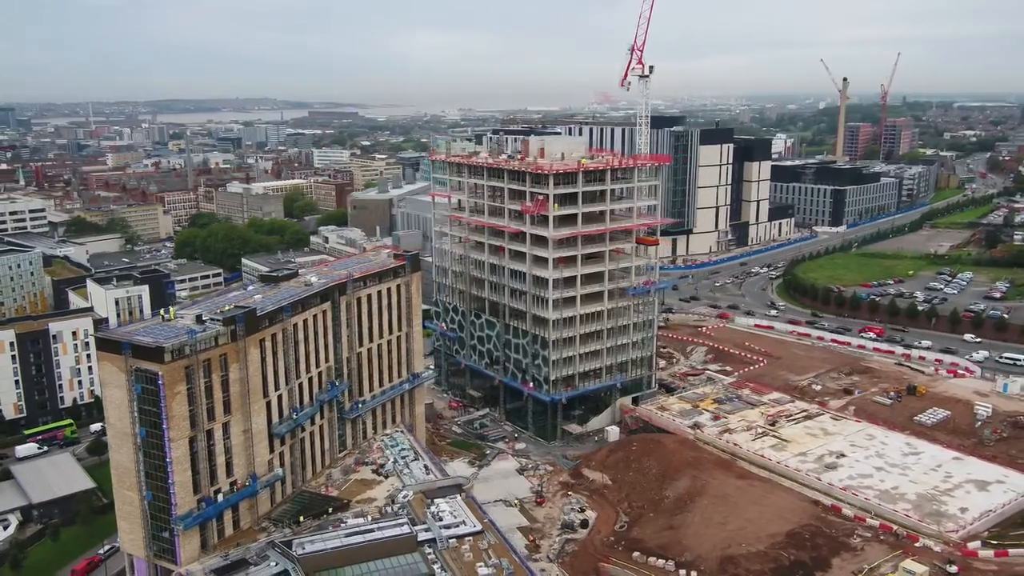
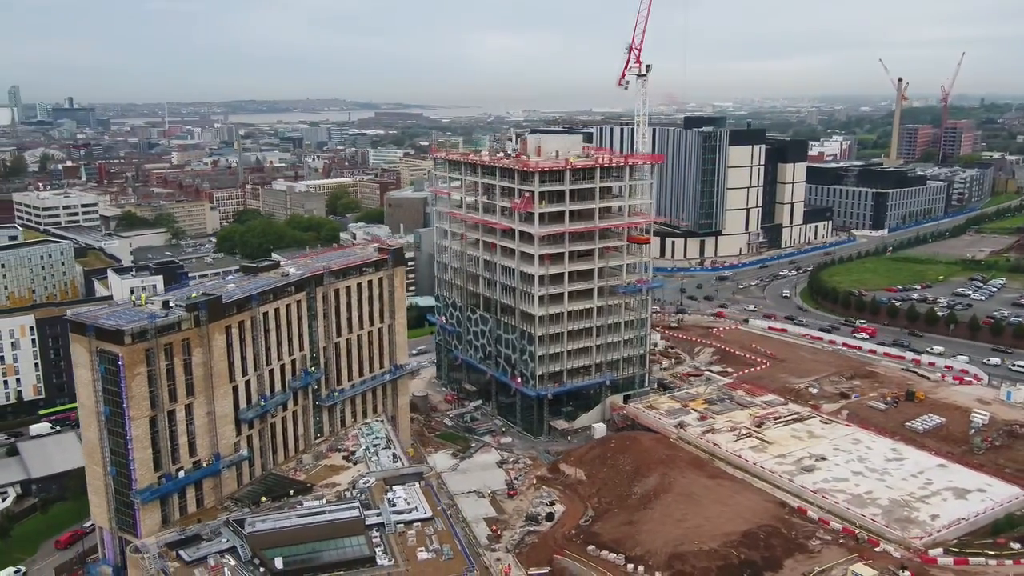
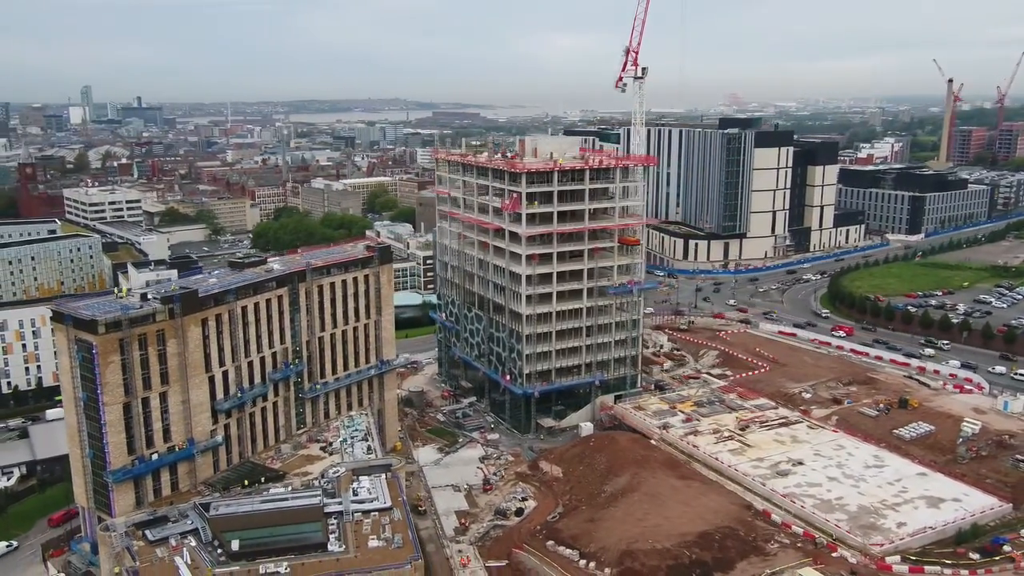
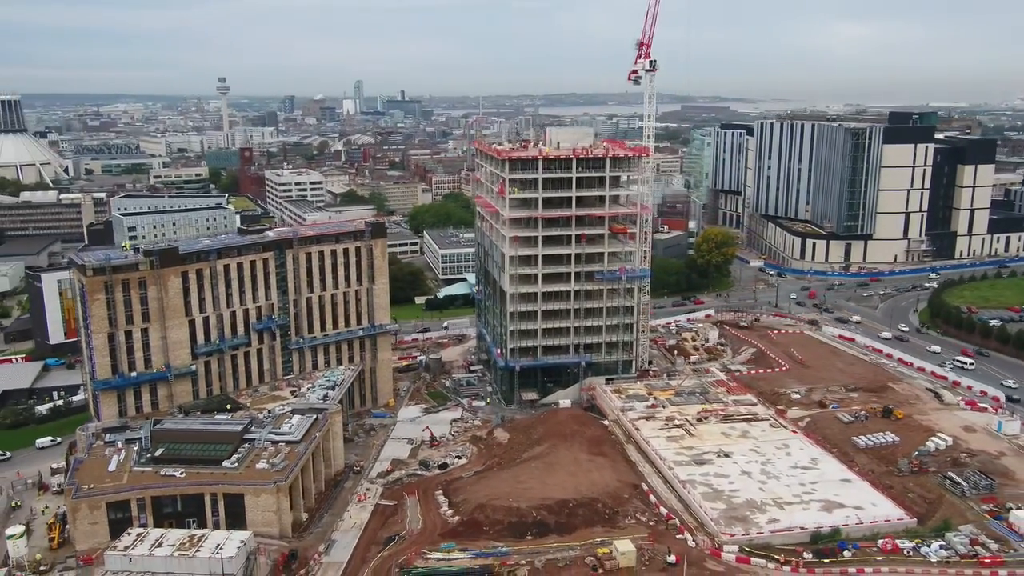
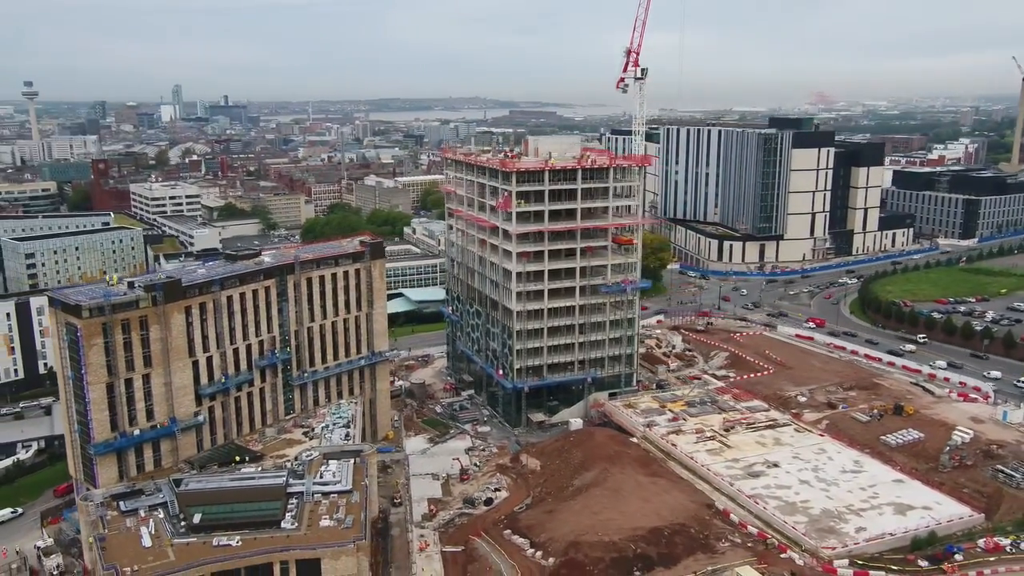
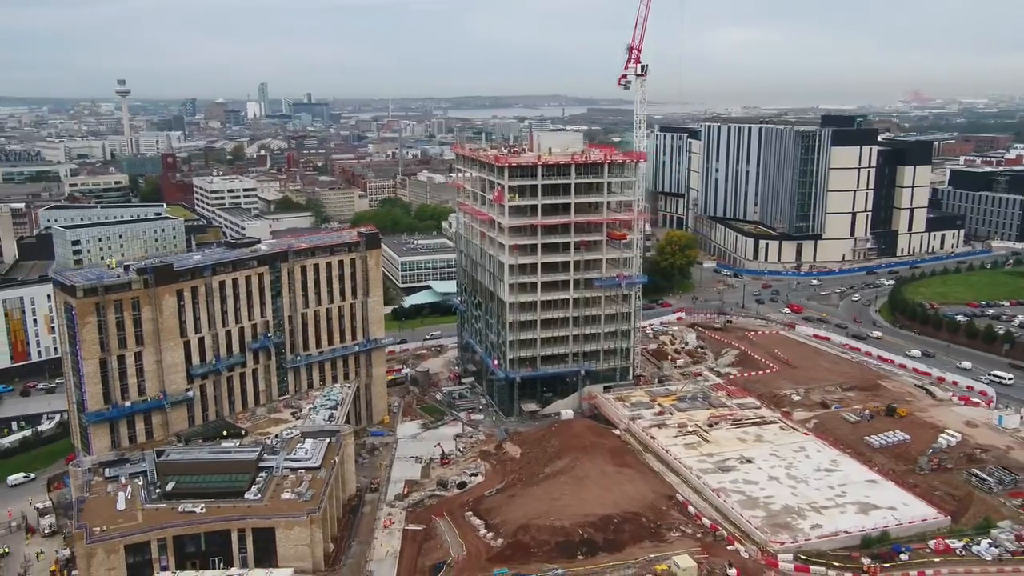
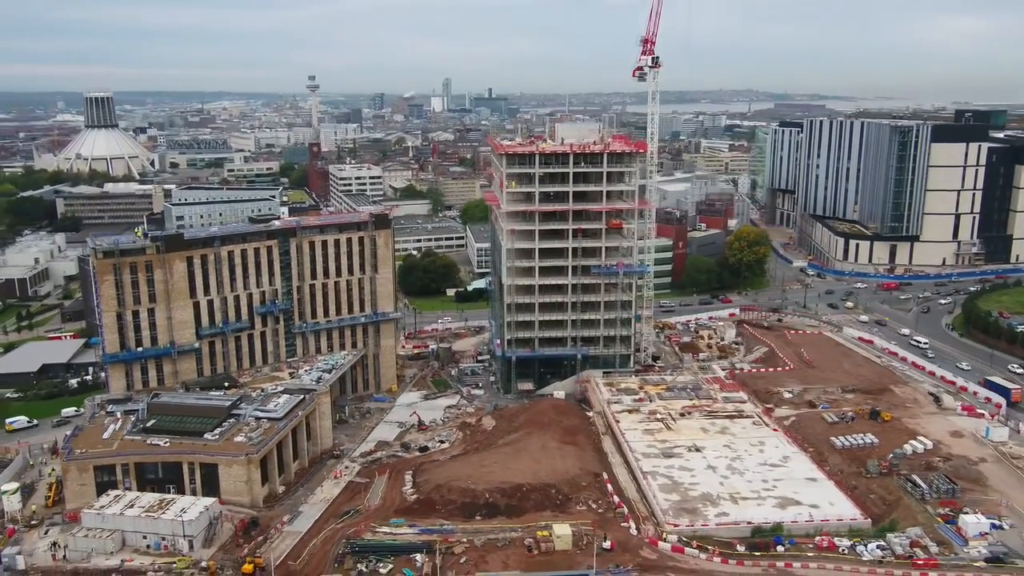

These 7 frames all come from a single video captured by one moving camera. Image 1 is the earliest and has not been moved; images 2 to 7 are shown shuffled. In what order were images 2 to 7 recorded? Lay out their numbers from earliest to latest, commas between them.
2, 3, 5, 6, 4, 7
